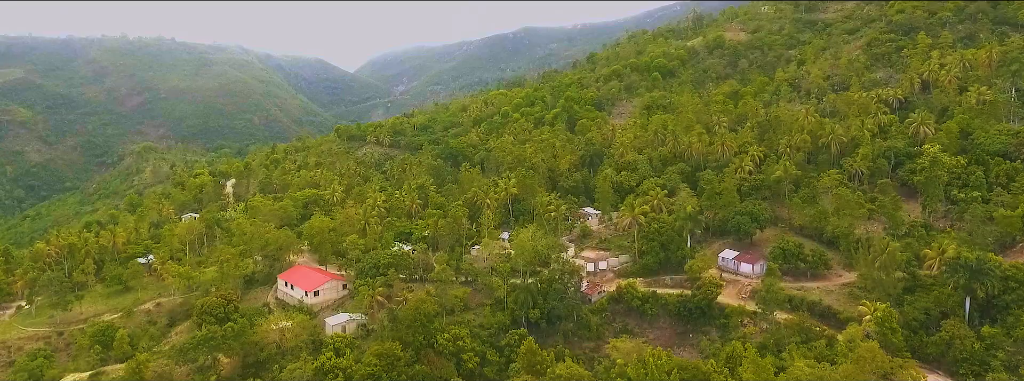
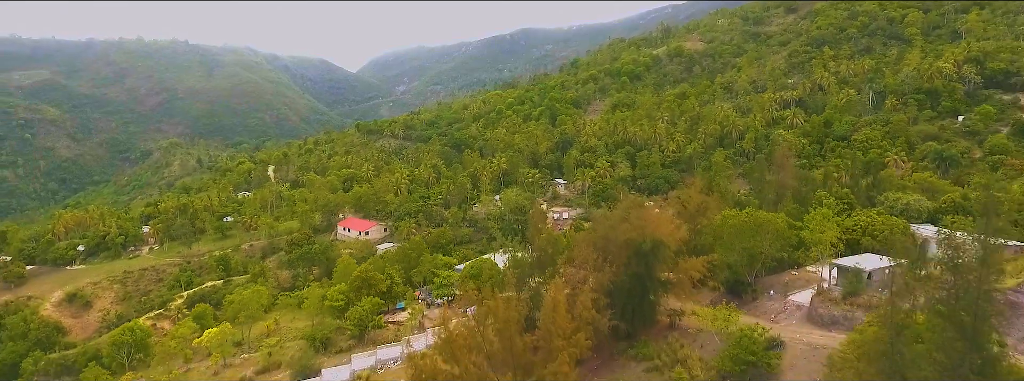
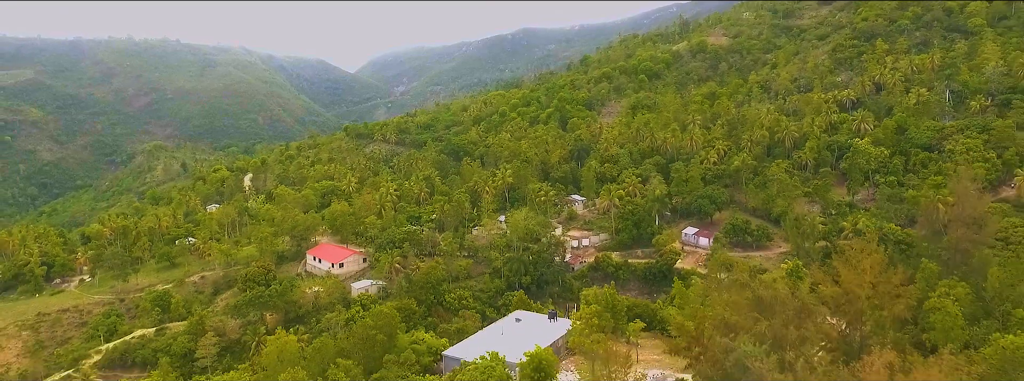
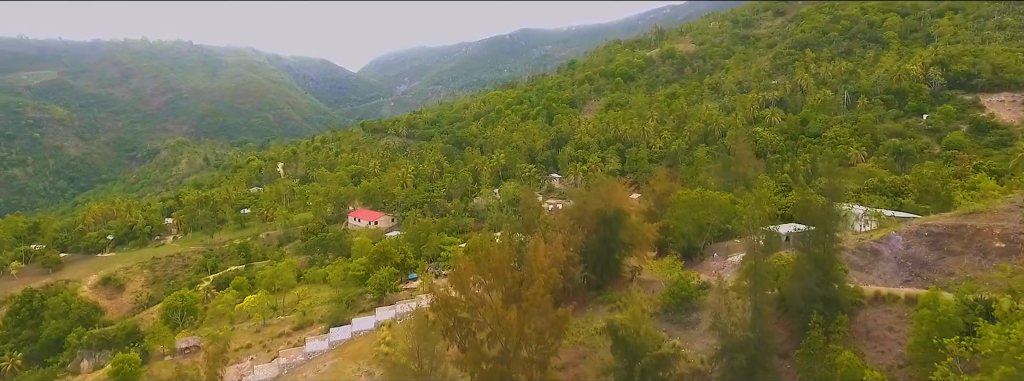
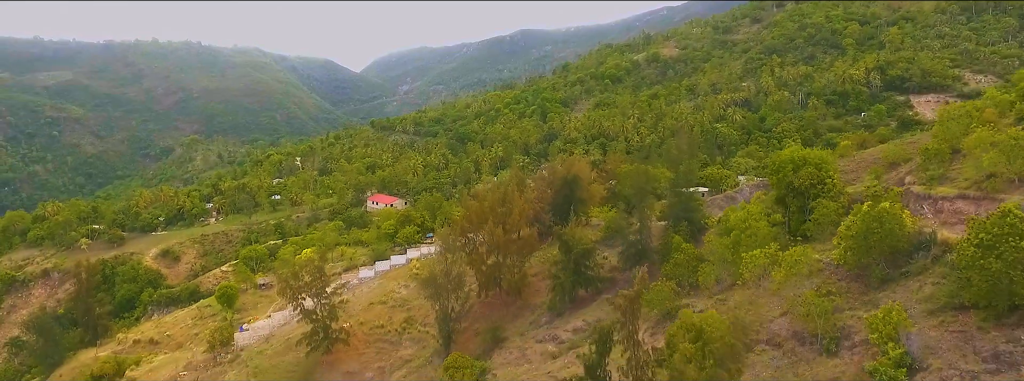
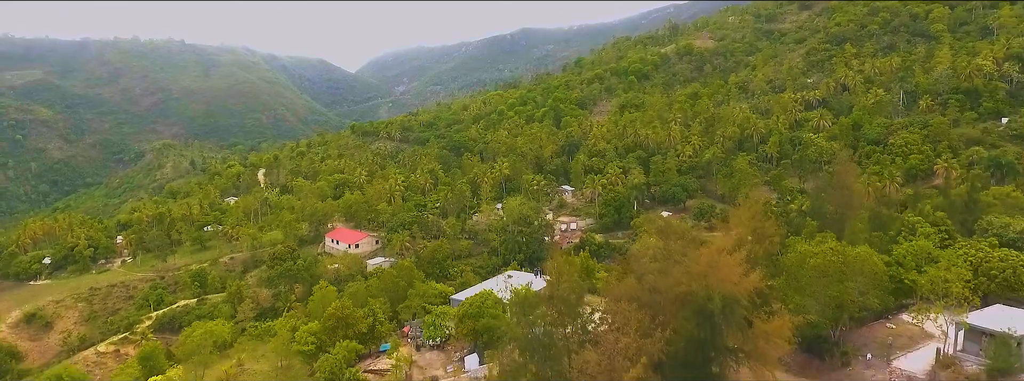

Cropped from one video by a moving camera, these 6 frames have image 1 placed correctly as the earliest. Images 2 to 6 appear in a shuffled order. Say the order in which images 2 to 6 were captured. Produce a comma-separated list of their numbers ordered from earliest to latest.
3, 6, 2, 4, 5
